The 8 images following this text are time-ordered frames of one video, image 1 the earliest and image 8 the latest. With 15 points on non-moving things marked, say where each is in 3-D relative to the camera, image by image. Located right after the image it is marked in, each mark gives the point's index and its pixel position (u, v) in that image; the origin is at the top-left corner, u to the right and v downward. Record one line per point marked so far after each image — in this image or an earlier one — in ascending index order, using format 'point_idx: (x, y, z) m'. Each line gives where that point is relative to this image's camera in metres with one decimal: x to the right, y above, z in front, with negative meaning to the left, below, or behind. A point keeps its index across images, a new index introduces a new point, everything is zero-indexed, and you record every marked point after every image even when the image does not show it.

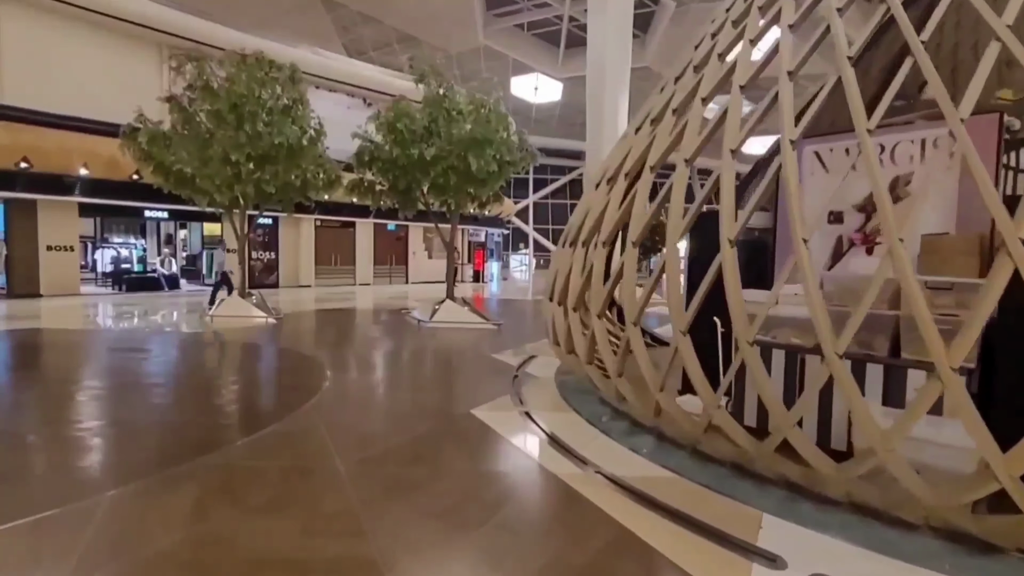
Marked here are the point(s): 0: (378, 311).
0: (-4.9, -0.8, +17.0) m
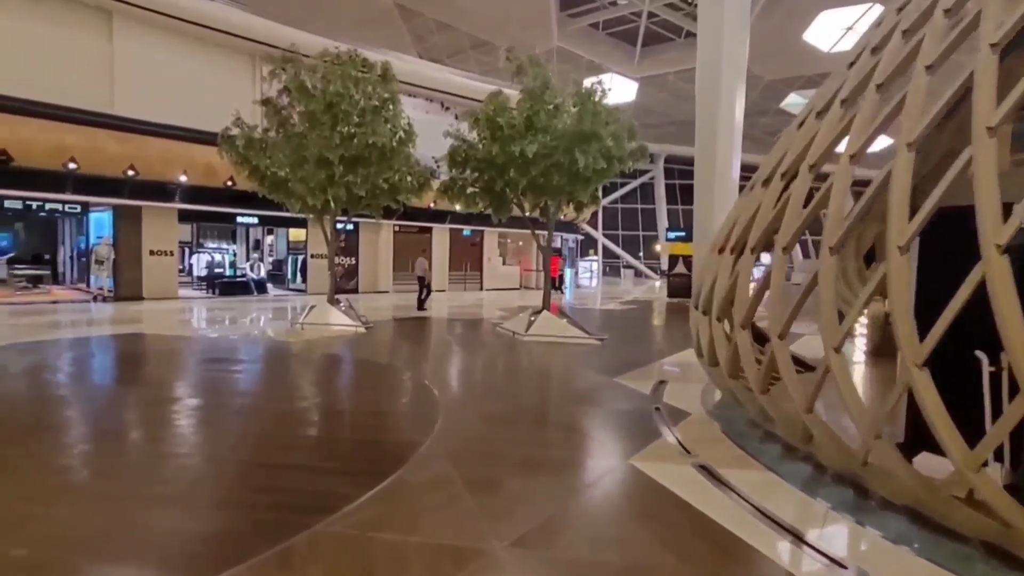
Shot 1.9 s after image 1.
0: (-2.0, -1.1, +16.4) m
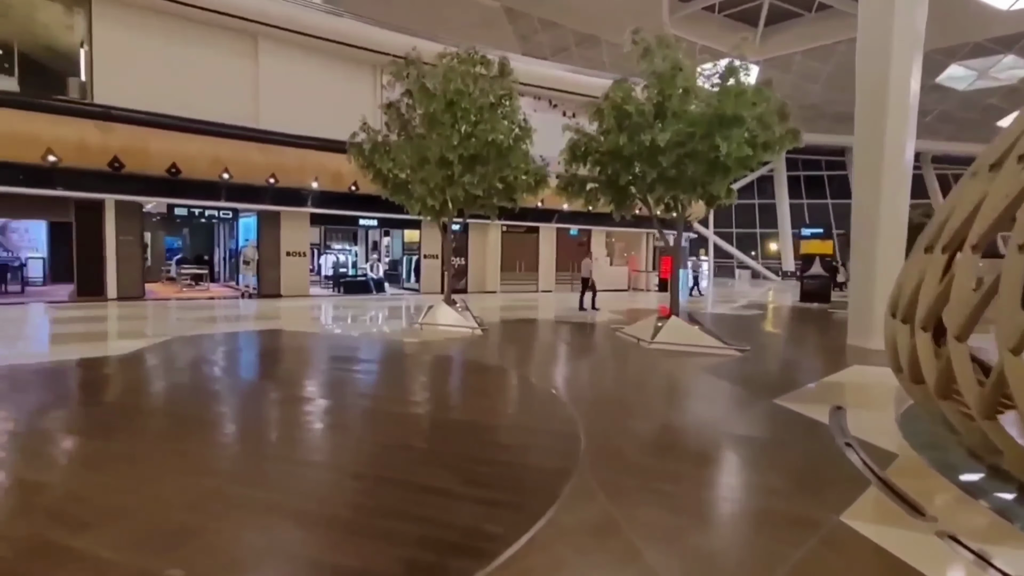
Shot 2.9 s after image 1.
0: (+1.7, -1.1, +15.9) m
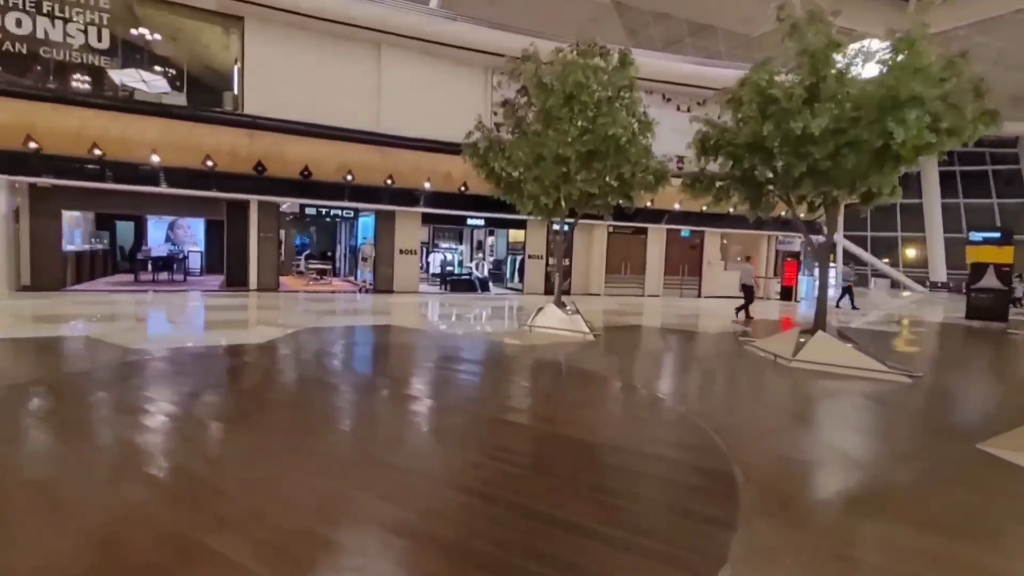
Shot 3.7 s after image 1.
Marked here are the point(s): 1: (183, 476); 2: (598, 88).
0: (+5.0, -1.3, +14.8) m
1: (-2.6, -1.5, +3.8) m
2: (+1.6, +3.8, +9.1) m
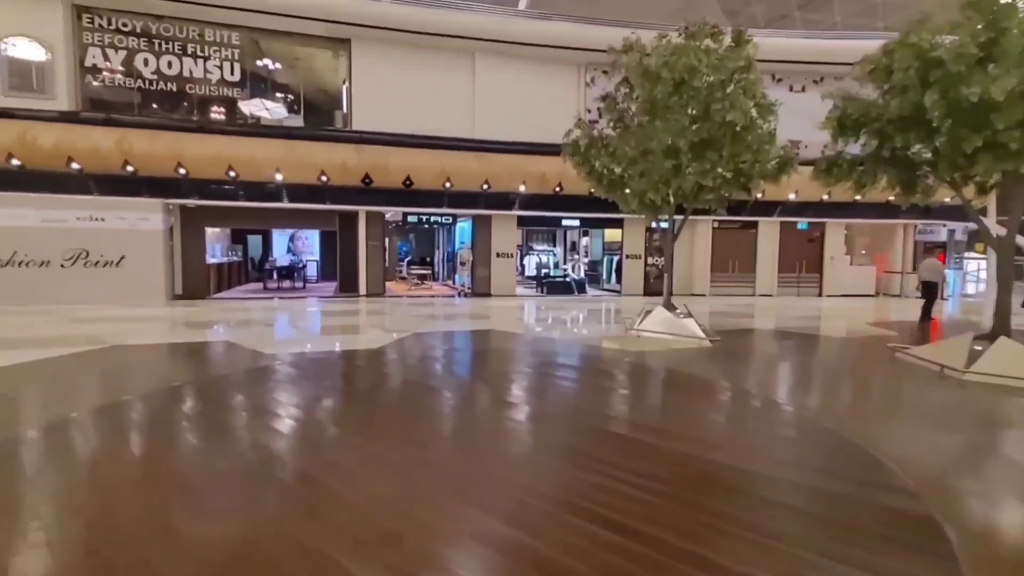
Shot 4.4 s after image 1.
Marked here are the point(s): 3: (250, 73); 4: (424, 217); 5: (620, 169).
0: (+7.9, -1.3, +13.3) m
1: (-1.6, -1.6, +3.9) m
2: (+3.4, +3.8, +8.4) m
3: (-8.4, +6.9, +15.4) m
4: (-3.1, +2.5, +16.9) m
5: (+2.1, +2.3, +9.4) m
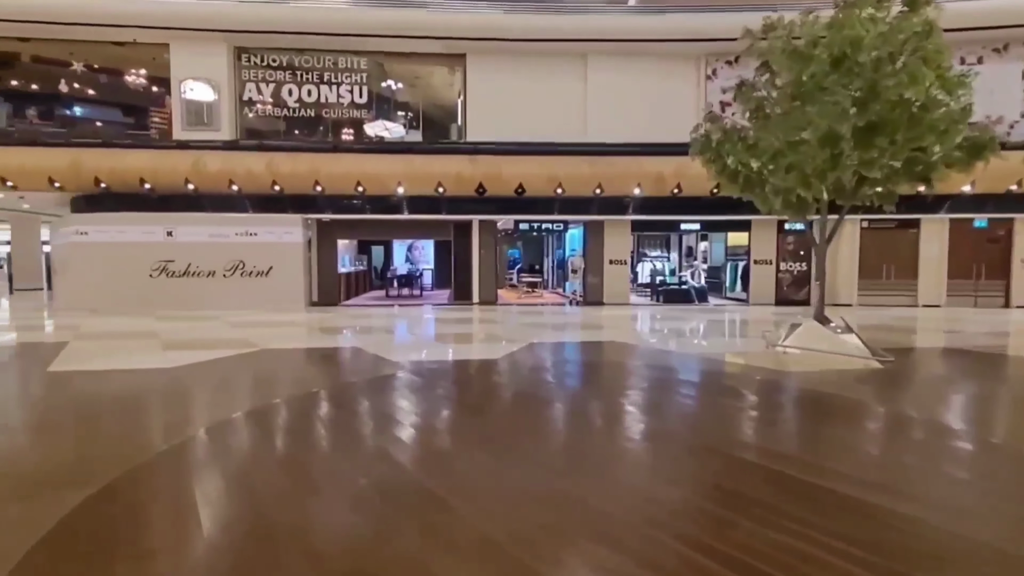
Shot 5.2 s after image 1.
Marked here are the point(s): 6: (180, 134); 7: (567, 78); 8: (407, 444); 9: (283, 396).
0: (+10.7, -1.5, +10.9) m
1: (-0.5, -1.7, +3.8) m
2: (+5.4, +3.6, +7.1) m
3: (-4.7, +6.6, +16.5) m
4: (+0.8, +2.2, +16.8) m
5: (+4.3, +2.2, +8.3) m
6: (-10.6, +5.0, +15.5) m
7: (+1.9, +7.2, +16.6) m
8: (-1.2, -1.6, +5.2) m
9: (-3.3, -1.5, +6.8) m
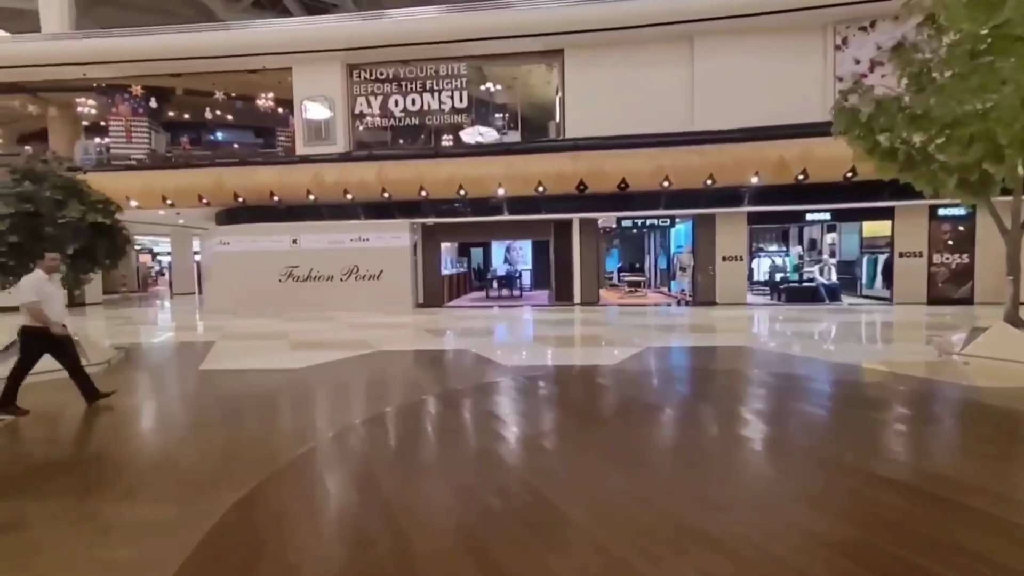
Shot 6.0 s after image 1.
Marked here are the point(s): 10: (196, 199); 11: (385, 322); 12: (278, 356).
0: (+12.9, -1.4, +8.3) m
1: (+0.4, -1.7, +3.4) m
2: (+6.8, +3.6, +5.6) m
3: (-1.3, +6.6, +16.8) m
4: (+4.2, +2.2, +16.0) m
5: (+6.0, +2.2, +7.0) m
6: (-7.3, +4.9, +16.8) m
7: (+5.2, +7.2, +15.6) m
8: (+0.1, -1.7, +4.9) m
9: (-1.7, -1.6, +6.9) m
10: (-10.5, +3.0, +16.0) m
11: (-3.6, -1.0, +13.7) m
12: (-4.6, -1.3, +9.4) m
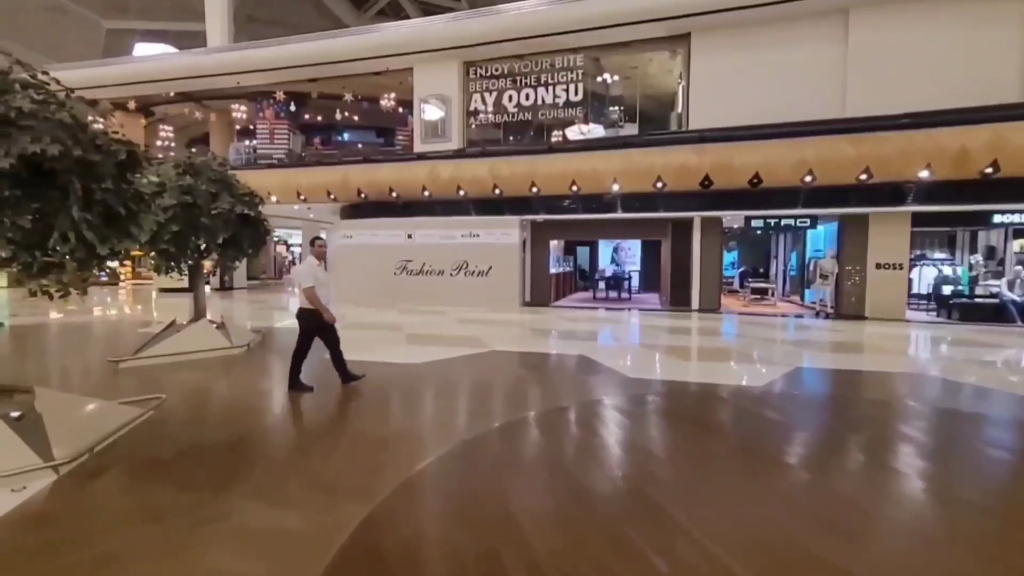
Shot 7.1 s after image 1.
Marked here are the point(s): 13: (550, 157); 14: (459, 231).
0: (+14.5, -2.0, +5.1) m
1: (+1.3, -1.8, +2.7) m
2: (+8.2, +3.3, +3.5) m
3: (+2.6, +6.6, +16.1) m
4: (+7.6, +2.0, +14.3) m
5: (+7.6, +1.9, +5.1) m
6: (-3.4, +5.1, +17.4) m
7: (+8.7, +7.0, +13.7) m
8: (+1.3, -1.7, +4.3) m
9: (0.0, -1.5, +6.5) m
10: (-6.7, +3.3, +17.3) m
11: (-0.6, -0.9, +13.6) m
12: (-2.4, -1.2, +9.6) m
13: (+1.2, +4.1, +15.1) m
14: (-1.9, +2.0, +16.7) m
